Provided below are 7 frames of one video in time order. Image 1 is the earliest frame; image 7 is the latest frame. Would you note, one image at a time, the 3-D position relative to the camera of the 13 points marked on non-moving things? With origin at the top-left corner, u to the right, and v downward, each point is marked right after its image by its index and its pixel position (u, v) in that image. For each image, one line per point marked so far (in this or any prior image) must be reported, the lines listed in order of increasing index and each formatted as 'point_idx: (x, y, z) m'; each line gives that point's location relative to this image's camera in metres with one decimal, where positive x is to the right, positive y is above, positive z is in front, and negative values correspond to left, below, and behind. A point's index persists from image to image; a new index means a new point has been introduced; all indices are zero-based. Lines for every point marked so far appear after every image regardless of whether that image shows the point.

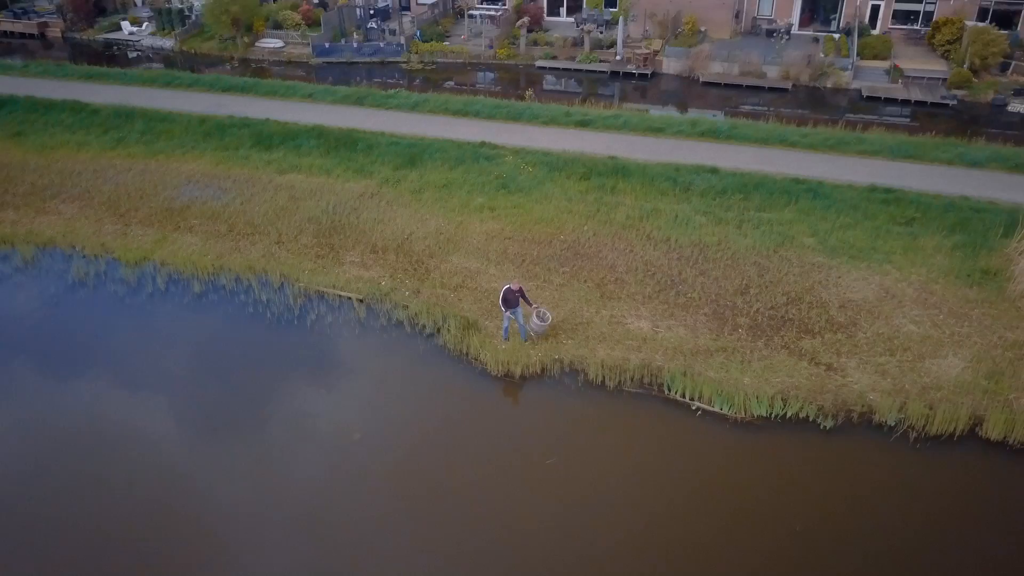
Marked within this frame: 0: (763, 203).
0: (+4.3, +1.5, +13.9) m
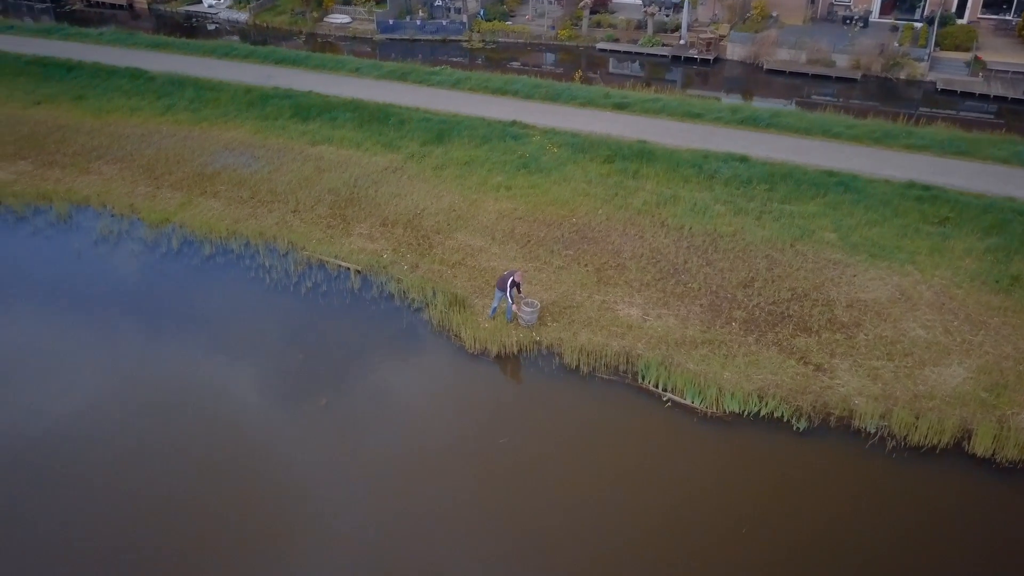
0: (+4.6, +1.5, +13.4) m
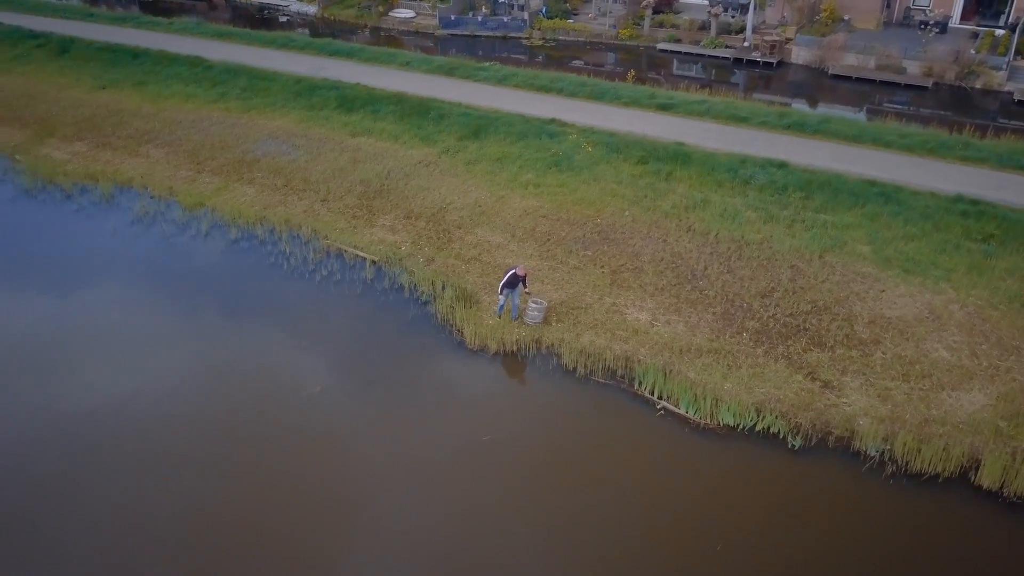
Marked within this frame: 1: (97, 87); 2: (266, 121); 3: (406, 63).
0: (+5.0, +1.3, +12.9) m
1: (-9.6, +4.6, +18.8) m
2: (-5.1, +3.5, +16.9) m
3: (-2.6, +5.5, +19.9) m
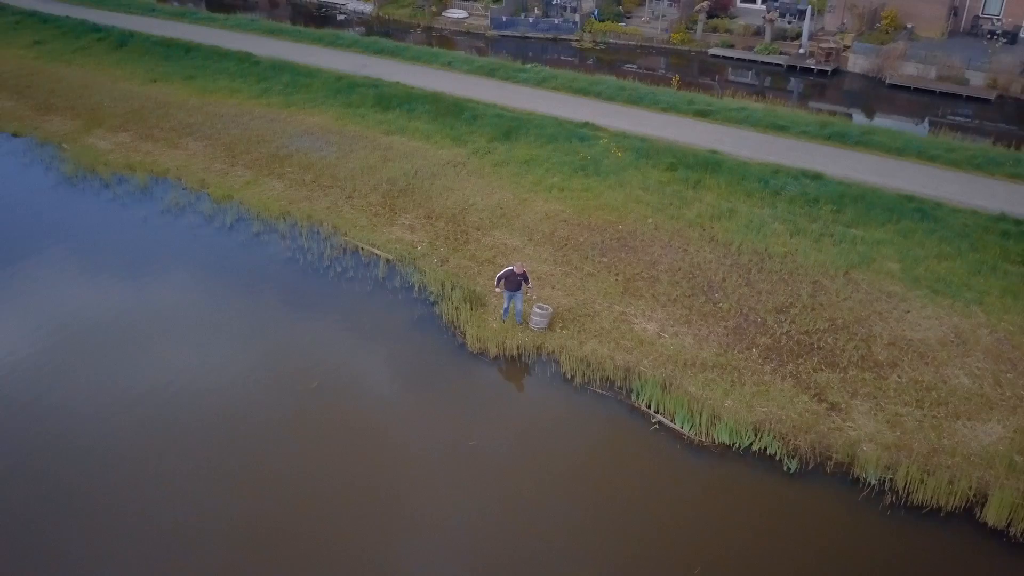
0: (+5.3, +1.1, +12.4) m
1: (-8.7, +5.0, +19.3) m
2: (-4.4, +3.6, +17.2) m
3: (-1.6, +5.5, +19.9) m
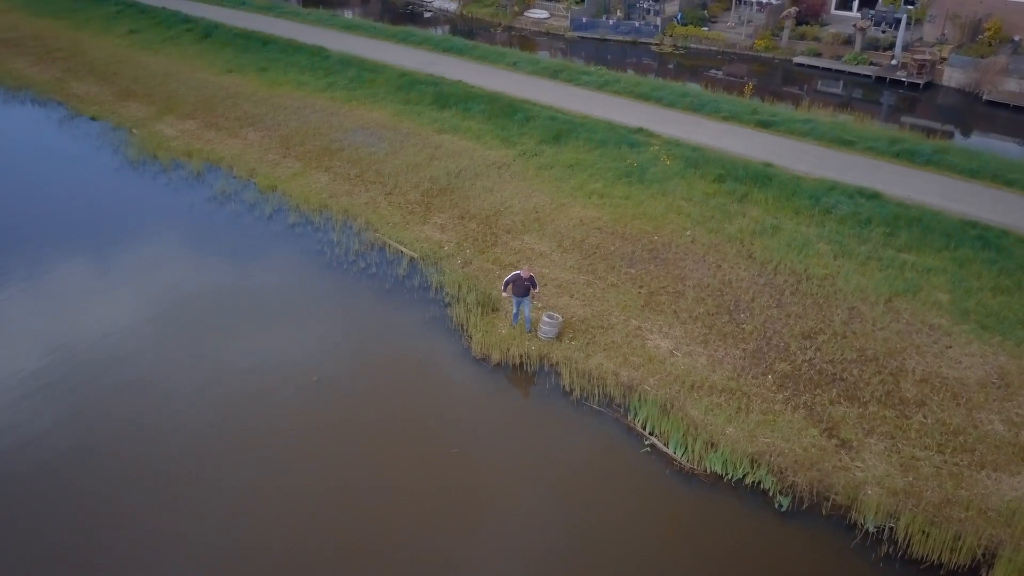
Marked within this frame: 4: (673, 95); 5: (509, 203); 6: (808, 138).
0: (+5.7, +0.6, +11.5) m
1: (-7.1, +5.4, +20.0) m
2: (-3.2, +3.8, +17.4) m
3: (0.0, +5.5, +19.8) m
4: (+3.4, +4.1, +17.2) m
5: (-0.1, +1.4, +13.3) m
6: (+5.5, +2.8, +15.1) m
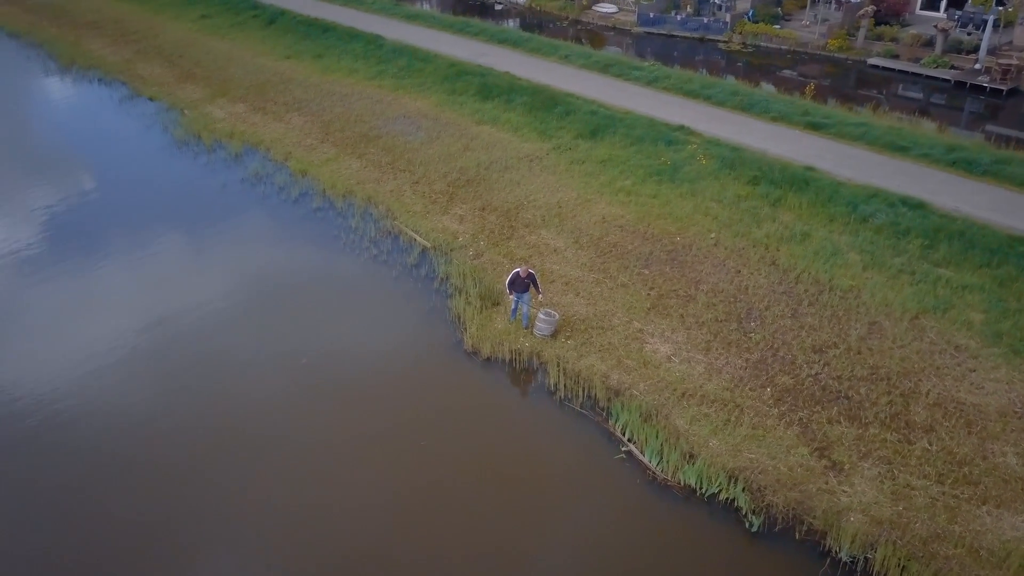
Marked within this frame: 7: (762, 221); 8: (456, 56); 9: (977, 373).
0: (+5.8, +0.4, +10.8) m
1: (-5.8, +5.8, +20.5) m
2: (-2.3, +4.0, +17.4) m
3: (+1.3, +5.6, +19.5) m
4: (+4.3, +4.0, +16.6) m
5: (+0.3, +1.5, +13.1) m
6: (+6.1, +2.6, +14.3) m
7: (+3.7, +1.0, +12.1) m
8: (-1.4, +5.6, +19.6) m
9: (+5.1, -0.9, +8.9) m
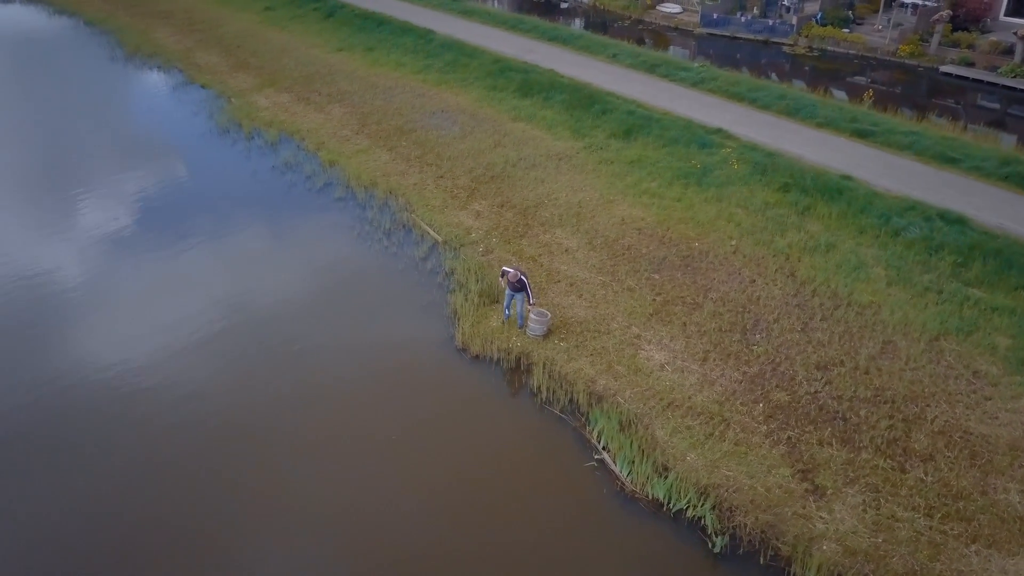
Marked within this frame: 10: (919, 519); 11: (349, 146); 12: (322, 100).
0: (+5.9, +0.1, +10.1) m
1: (-4.6, +6.1, +20.8) m
2: (-1.4, +4.1, +17.4) m
3: (+2.4, +5.5, +19.2) m
4: (+5.1, +3.8, +16.1) m
5: (+0.7, +1.5, +12.9) m
6: (+6.6, +2.3, +13.6) m
7: (+3.9, +0.8, +11.6) m
8: (-0.2, +5.7, +19.5) m
9: (+4.9, -1.2, +8.2) m
10: (+3.5, -2.0, +6.9) m
11: (-3.0, +2.6, +15.0) m
12: (-4.1, +4.0, +17.4) m
